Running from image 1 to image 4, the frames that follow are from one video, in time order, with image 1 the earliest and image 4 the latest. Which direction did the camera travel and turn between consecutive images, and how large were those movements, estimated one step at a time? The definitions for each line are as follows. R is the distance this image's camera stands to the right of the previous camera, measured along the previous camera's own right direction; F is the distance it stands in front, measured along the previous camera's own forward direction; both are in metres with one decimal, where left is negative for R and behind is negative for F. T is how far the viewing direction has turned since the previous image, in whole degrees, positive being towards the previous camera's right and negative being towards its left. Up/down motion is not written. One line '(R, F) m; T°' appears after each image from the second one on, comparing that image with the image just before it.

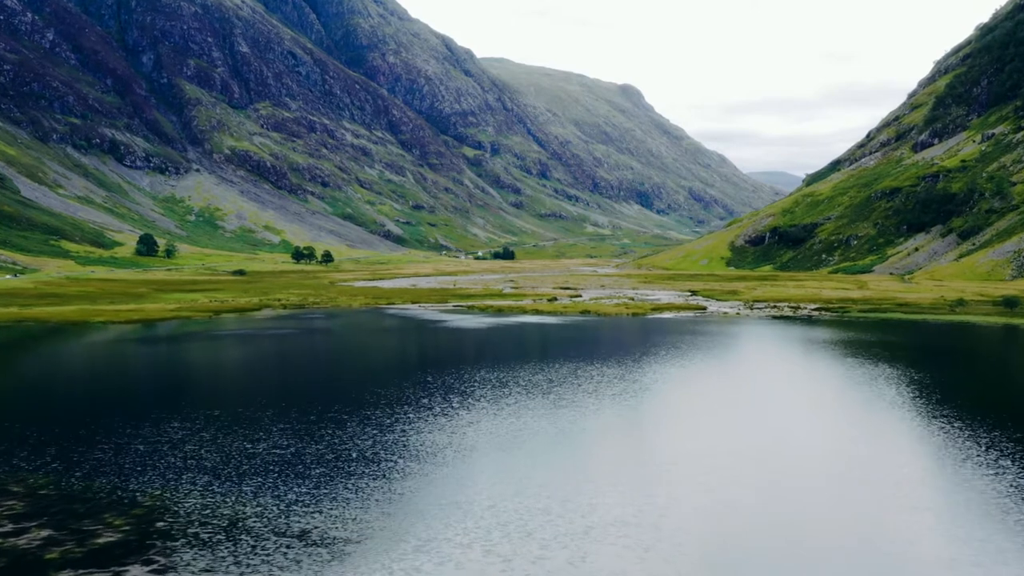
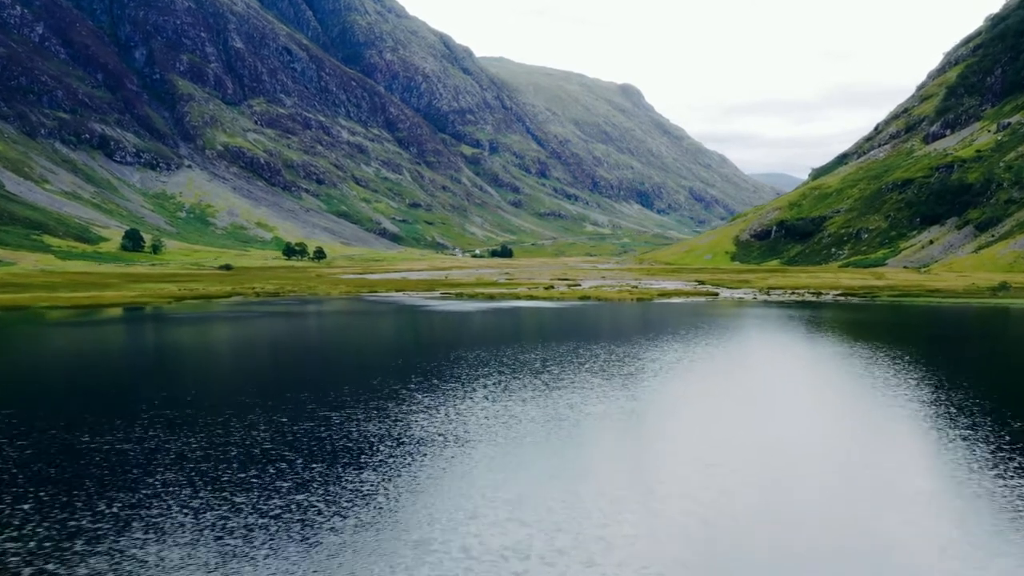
(+0.7, +7.0) m; 0°
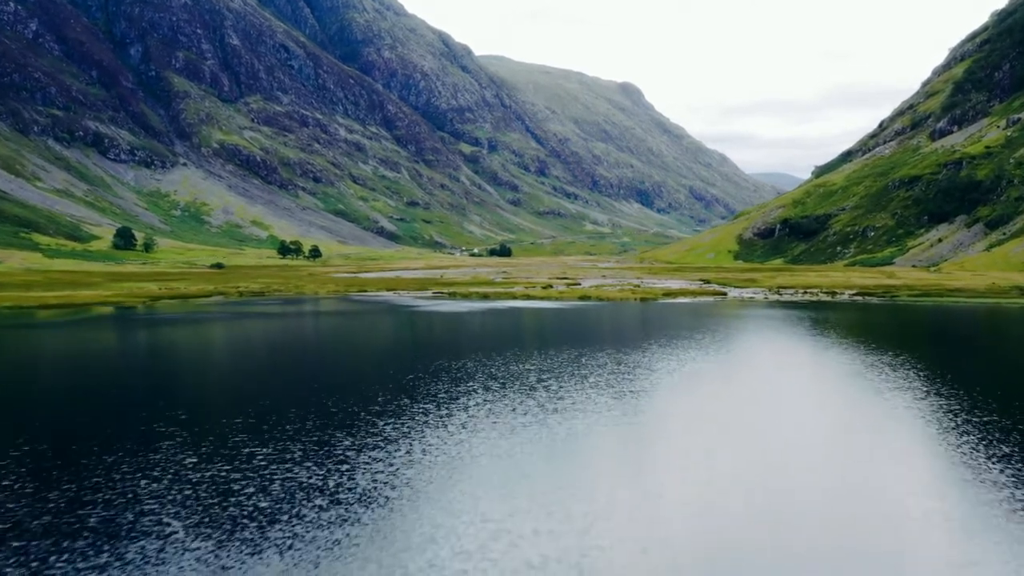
(+0.3, +3.8) m; 0°
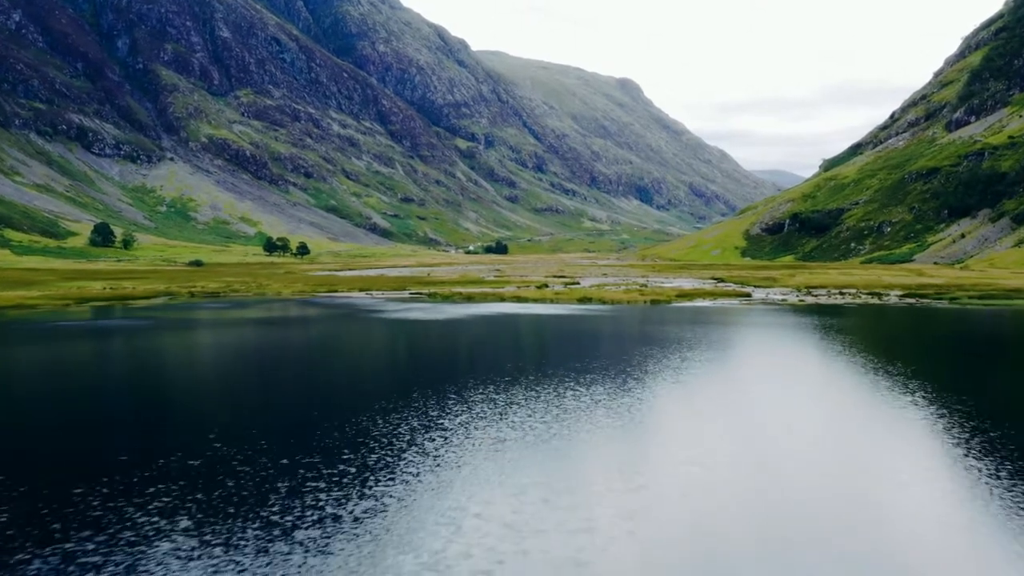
(+0.8, +9.2) m; 0°
